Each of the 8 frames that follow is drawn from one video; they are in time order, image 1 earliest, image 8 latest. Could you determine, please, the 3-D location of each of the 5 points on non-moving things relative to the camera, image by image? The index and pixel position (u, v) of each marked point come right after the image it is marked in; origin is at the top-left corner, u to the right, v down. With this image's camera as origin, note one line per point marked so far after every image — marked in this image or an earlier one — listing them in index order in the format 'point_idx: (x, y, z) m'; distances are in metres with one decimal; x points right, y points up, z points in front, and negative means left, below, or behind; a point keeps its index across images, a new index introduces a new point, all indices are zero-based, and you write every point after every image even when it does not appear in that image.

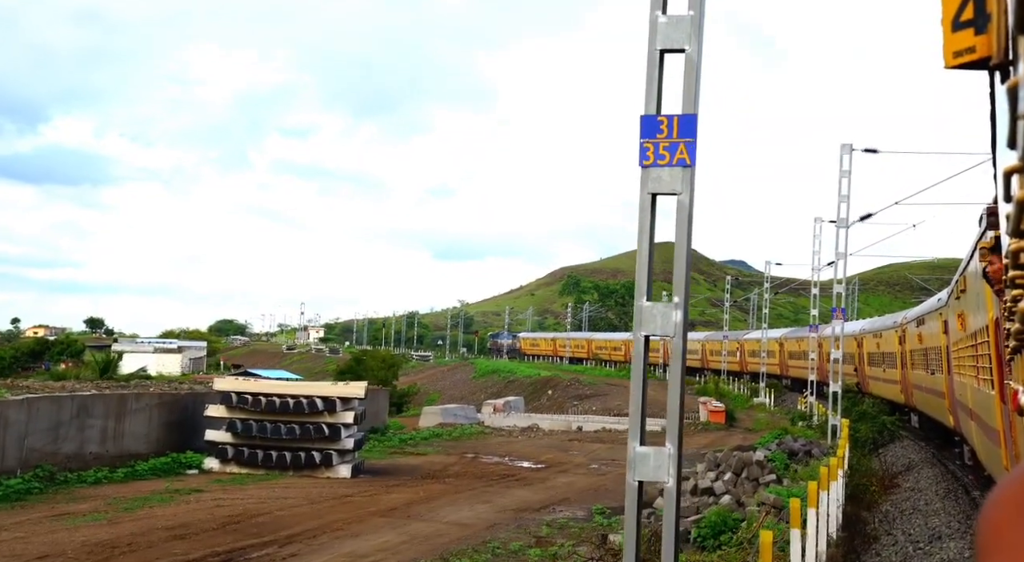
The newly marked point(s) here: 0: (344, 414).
0: (-2.7, -2.2, +18.5) m
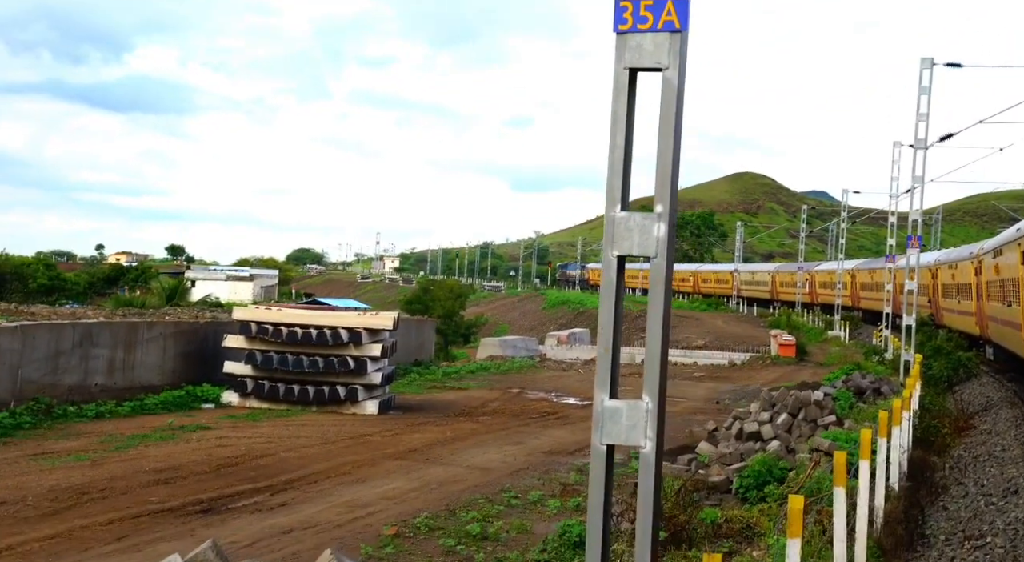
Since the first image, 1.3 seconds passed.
0: (-2.2, -1.0, +17.4) m
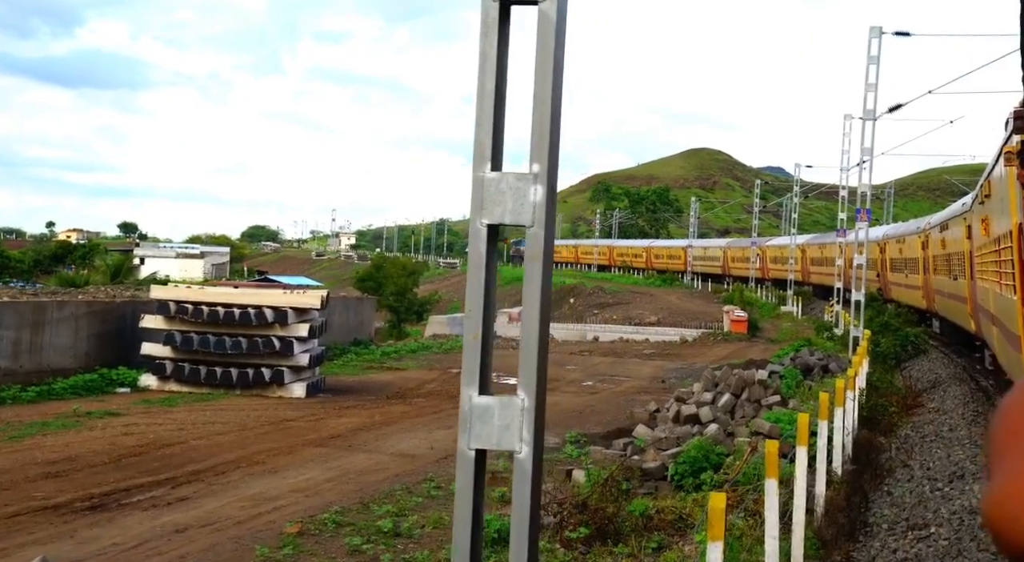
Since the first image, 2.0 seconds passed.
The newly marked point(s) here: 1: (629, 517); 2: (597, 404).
0: (-3.1, -0.7, +16.5) m
1: (+1.0, -2.1, +10.0) m
2: (+1.4, -2.1, +19.0) m
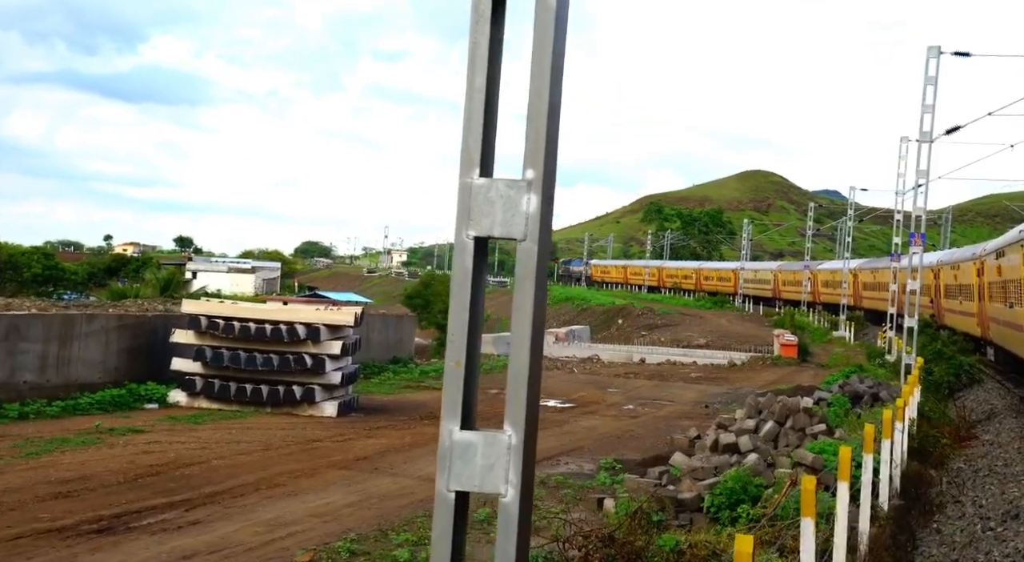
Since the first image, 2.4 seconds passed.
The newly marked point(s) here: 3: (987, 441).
0: (-2.6, -0.9, +16.2) m
1: (+1.2, -2.3, +9.5) m
2: (+2.0, -2.4, +18.5) m
3: (+7.5, -2.5, +17.9) m
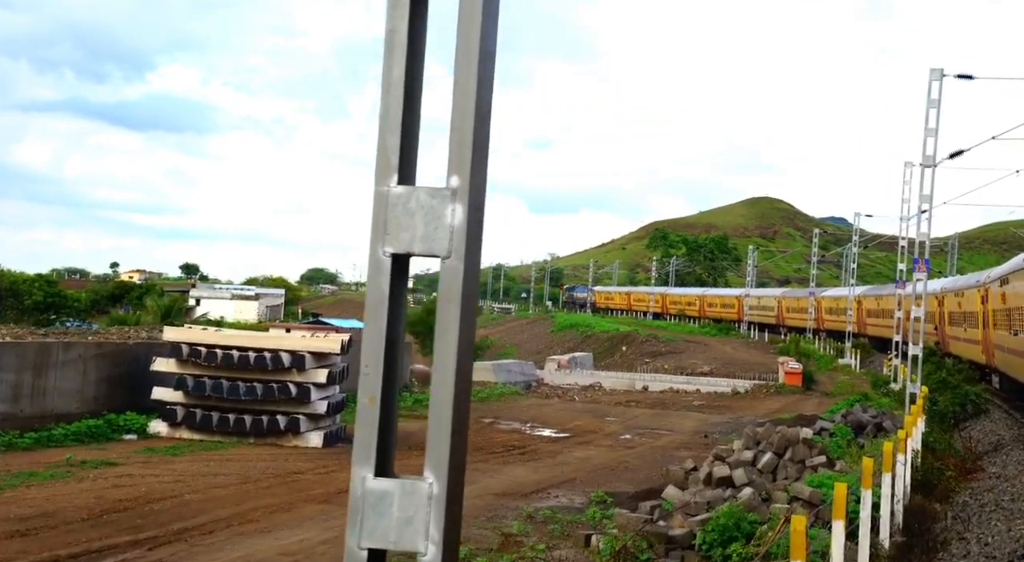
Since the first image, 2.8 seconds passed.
0: (-2.8, -1.3, +15.8) m
1: (+1.1, -2.5, +9.0) m
2: (+1.9, -2.8, +18.0) m
3: (+7.4, -3.0, +17.4) m
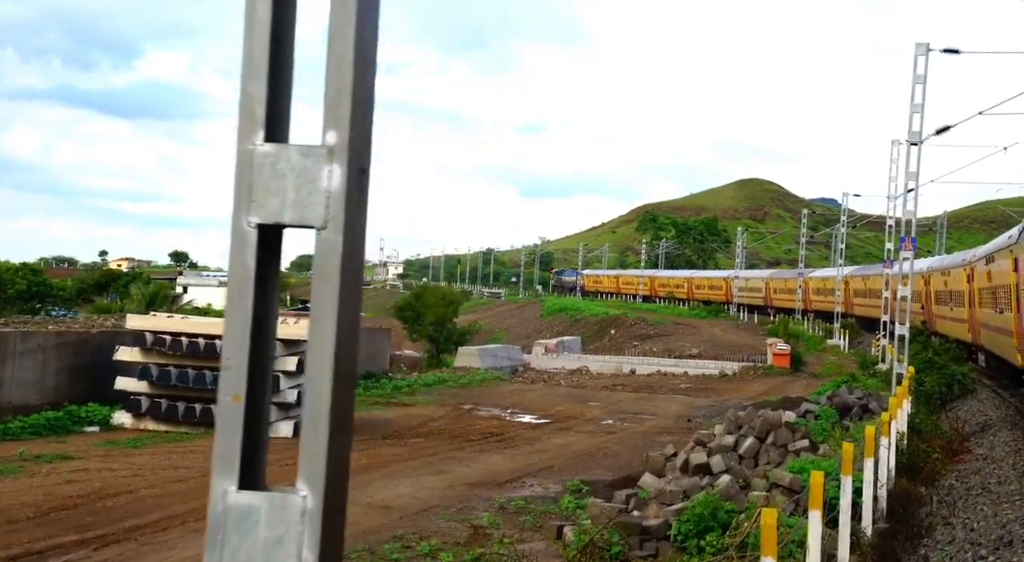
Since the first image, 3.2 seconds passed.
0: (-3.1, -1.1, +15.3) m
1: (+0.8, -2.3, +8.6) m
2: (+1.5, -2.6, +17.6) m
3: (+7.1, -2.6, +17.0) m
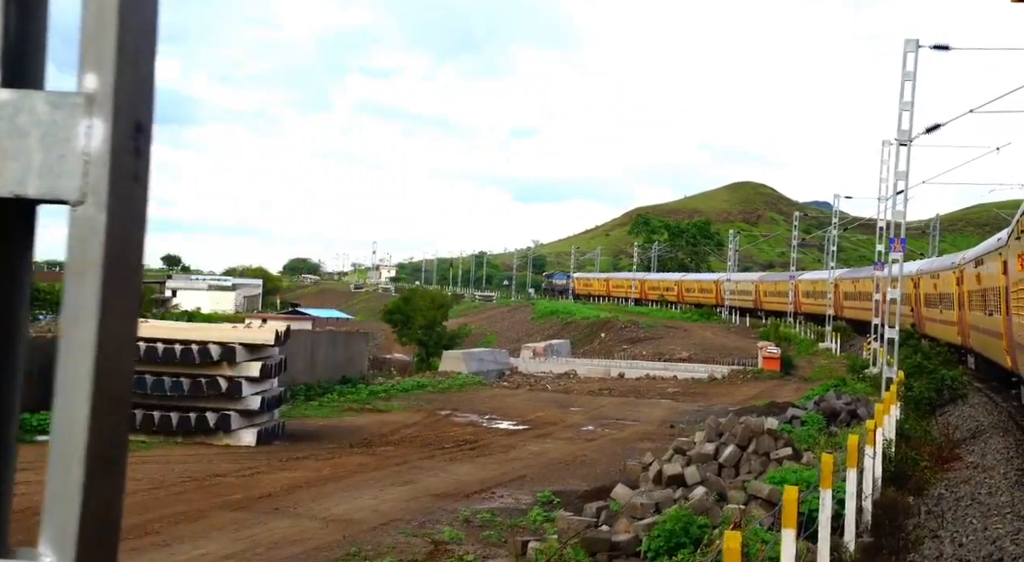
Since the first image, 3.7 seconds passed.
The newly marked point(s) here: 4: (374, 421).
0: (-3.5, -1.1, +14.7) m
1: (+0.4, -2.3, +8.0) m
2: (+1.2, -2.6, +17.0) m
3: (+6.7, -2.7, +16.5) m
4: (-2.3, -2.3, +18.8) m
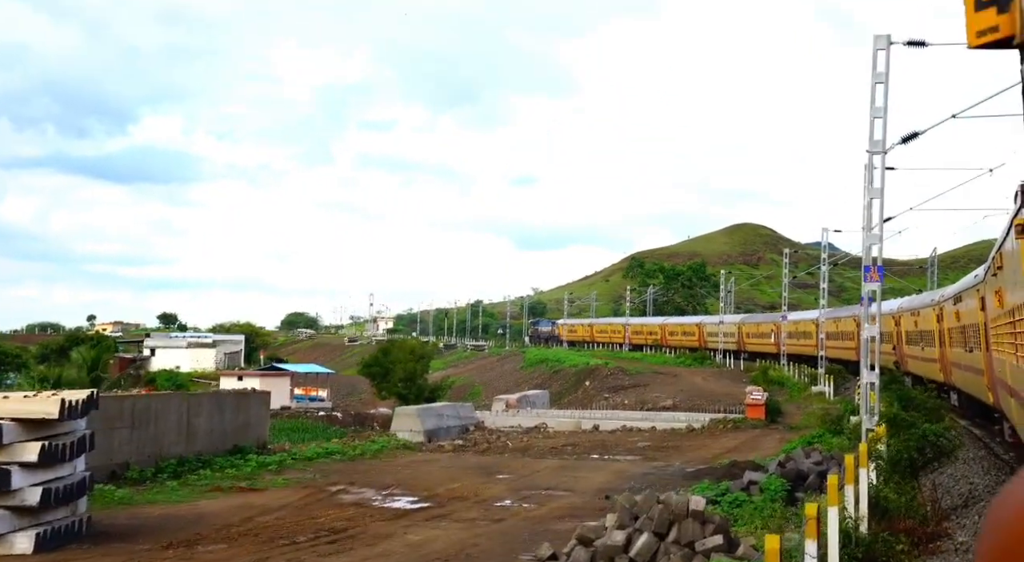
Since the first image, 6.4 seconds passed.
0: (-5.0, -1.7, +11.4) m
1: (-1.1, -2.5, +4.6) m
2: (-0.3, -3.1, +13.6) m
3: (+5.2, -3.0, +13.0) m
4: (-3.8, -3.1, +15.4) m
